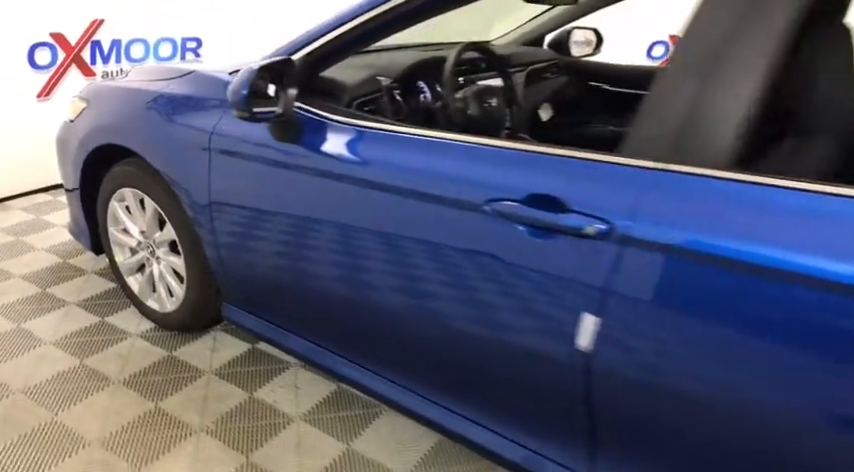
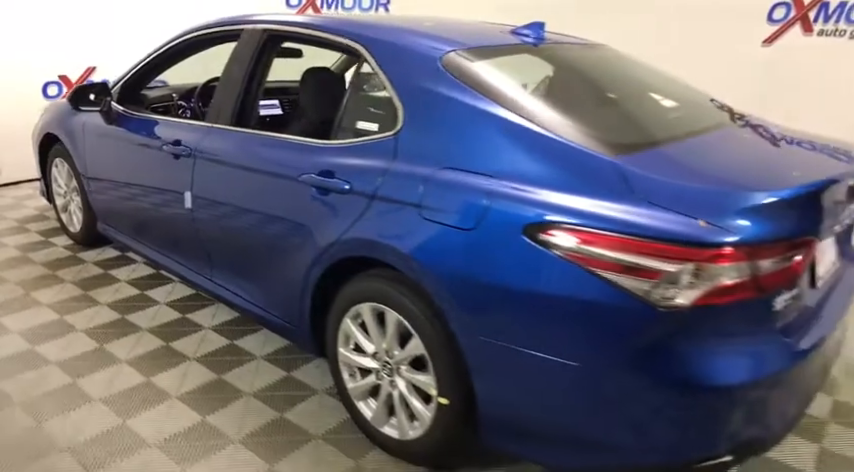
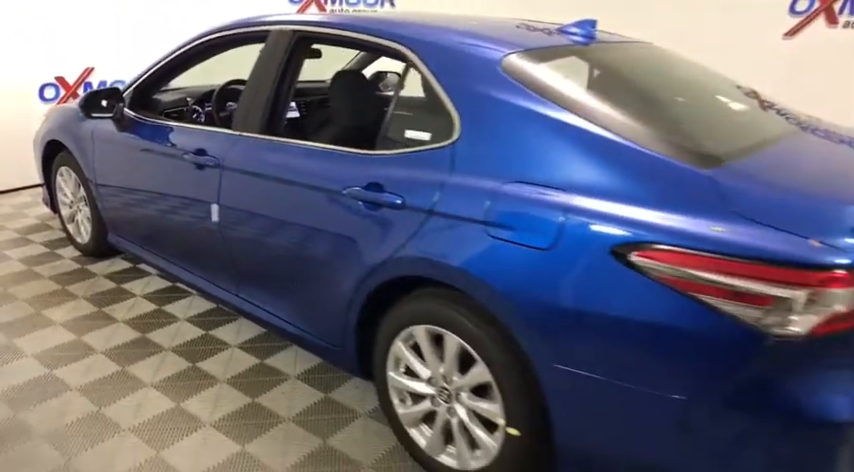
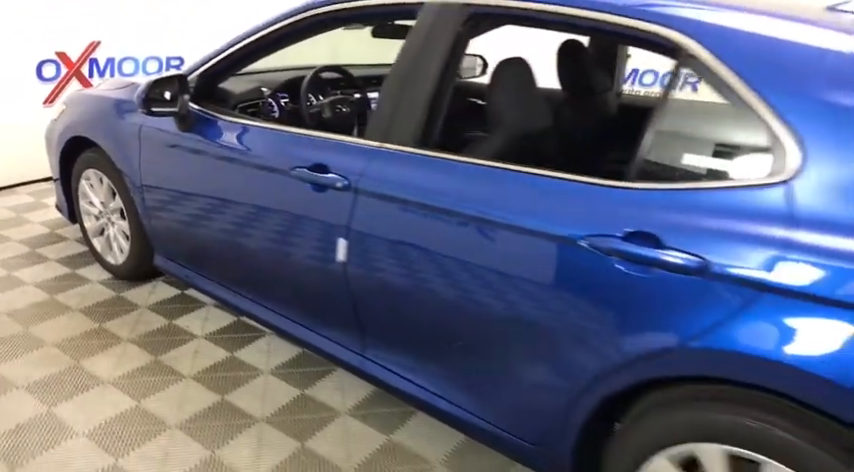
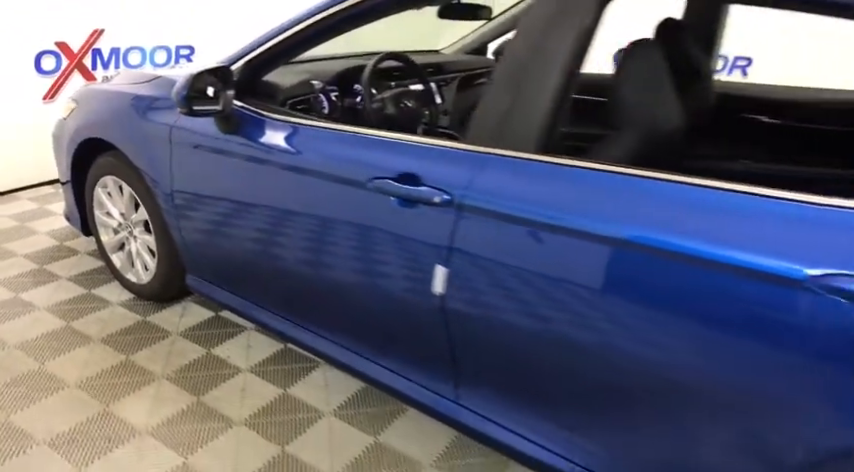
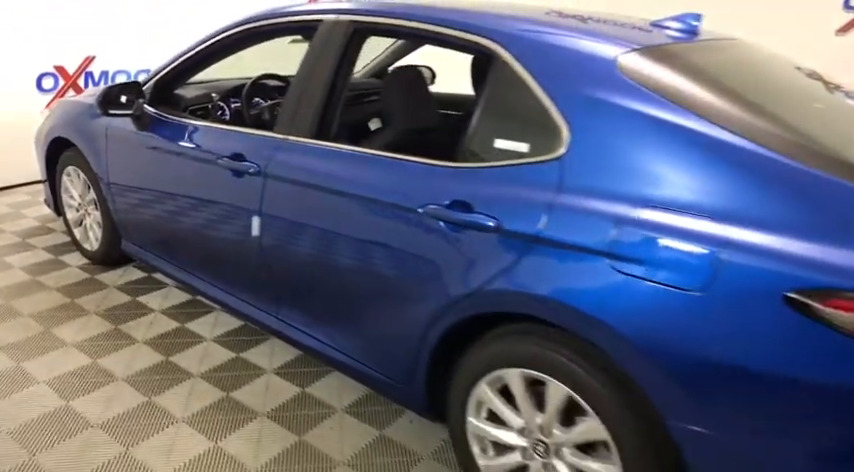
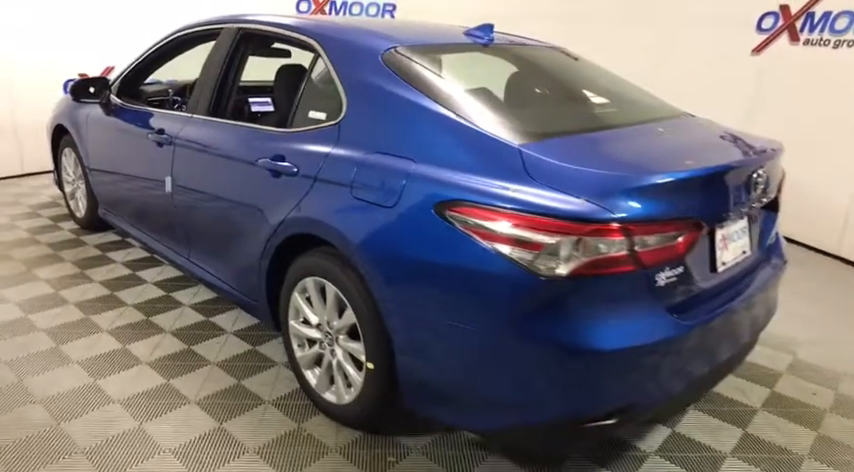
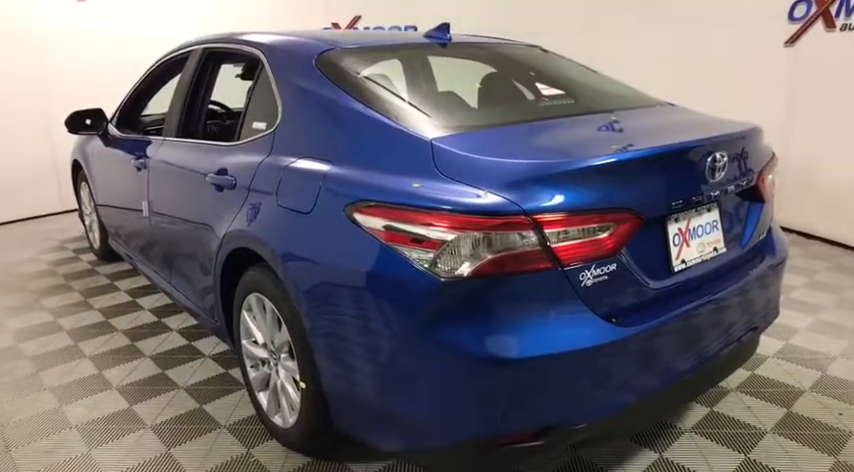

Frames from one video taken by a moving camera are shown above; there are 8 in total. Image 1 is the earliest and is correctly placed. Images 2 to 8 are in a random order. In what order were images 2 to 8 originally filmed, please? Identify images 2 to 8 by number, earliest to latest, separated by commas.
5, 4, 6, 3, 2, 7, 8
